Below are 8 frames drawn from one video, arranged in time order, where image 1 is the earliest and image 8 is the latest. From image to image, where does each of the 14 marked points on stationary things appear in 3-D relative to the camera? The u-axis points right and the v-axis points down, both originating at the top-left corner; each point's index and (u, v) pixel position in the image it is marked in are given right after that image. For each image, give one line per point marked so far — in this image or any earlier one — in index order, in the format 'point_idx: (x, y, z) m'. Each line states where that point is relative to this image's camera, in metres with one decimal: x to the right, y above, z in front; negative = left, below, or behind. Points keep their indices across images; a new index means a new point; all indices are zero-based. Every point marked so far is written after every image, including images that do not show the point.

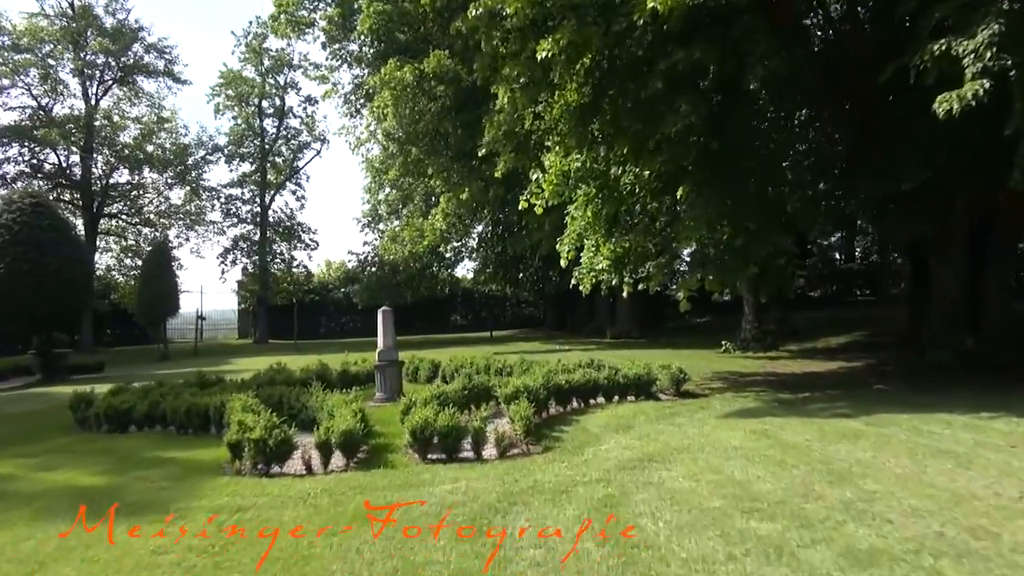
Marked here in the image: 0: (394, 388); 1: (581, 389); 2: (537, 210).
0: (-1.8, -1.5, +12.1) m
1: (+0.9, -1.4, +10.7) m
2: (+0.4, +1.2, +12.6) m
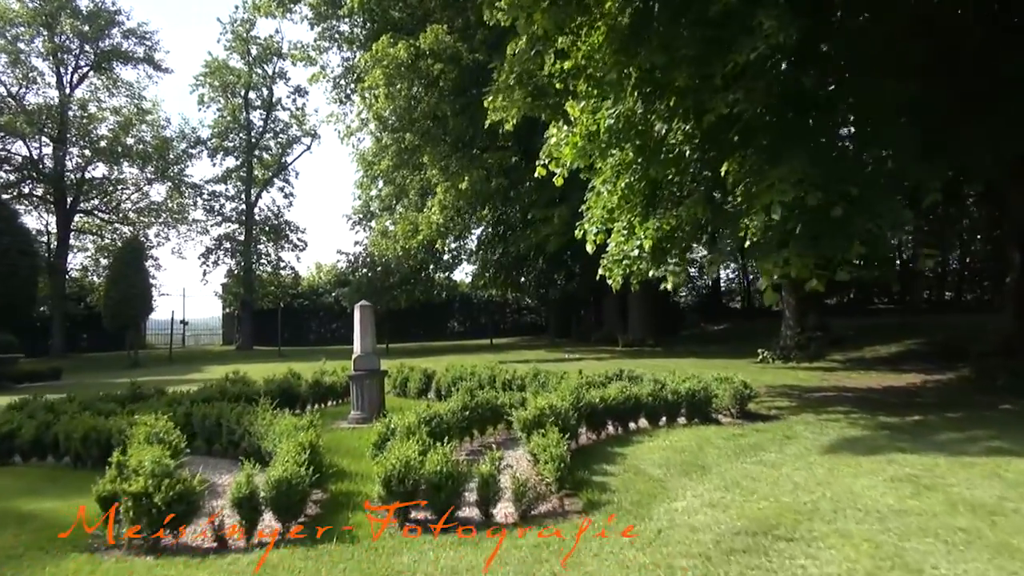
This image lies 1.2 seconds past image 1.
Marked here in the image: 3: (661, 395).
0: (-1.6, -1.4, +9.5) m
1: (+1.1, -1.2, +8.1) m
2: (+0.6, +1.3, +10.1) m
3: (+1.5, -1.1, +8.5) m
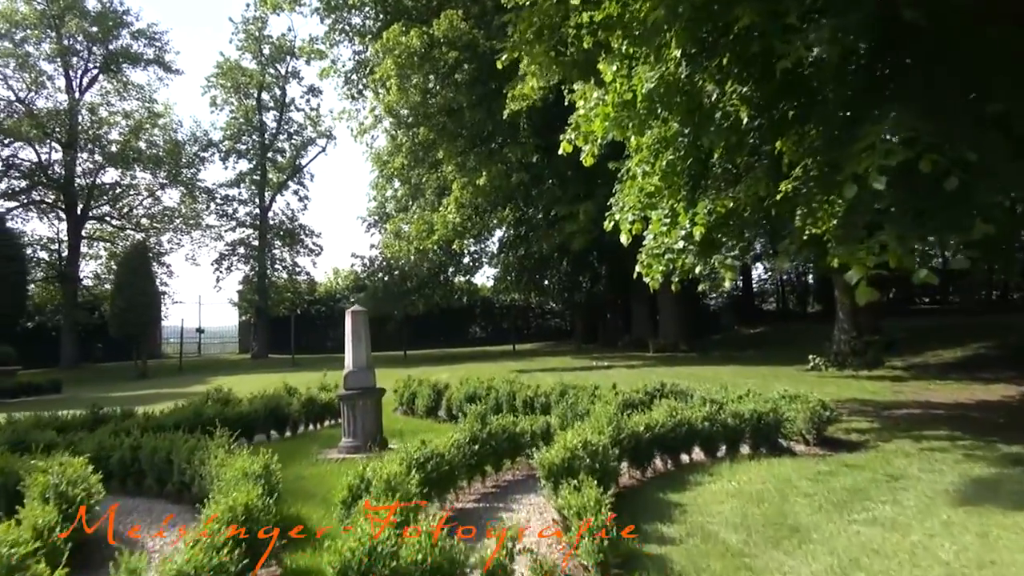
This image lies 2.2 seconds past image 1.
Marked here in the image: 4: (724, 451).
0: (-1.4, -1.4, +7.9) m
1: (+1.2, -1.2, +6.5) m
2: (+0.8, +1.3, +8.4) m
3: (+1.7, -1.1, +6.9) m
4: (+1.8, -1.4, +6.9) m
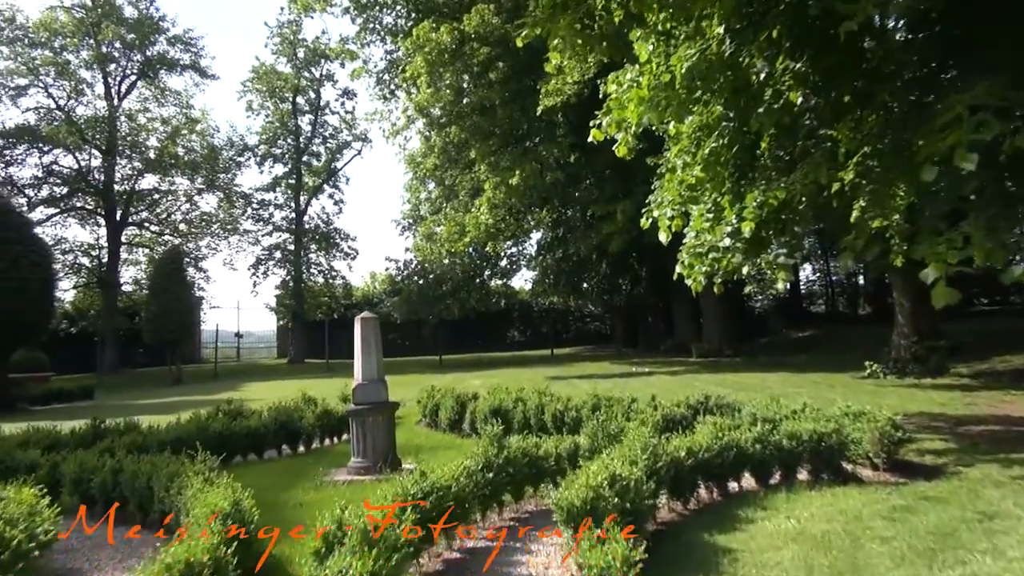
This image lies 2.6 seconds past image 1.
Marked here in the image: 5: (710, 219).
0: (-1.2, -1.4, +7.2) m
1: (+1.4, -1.3, +5.6) m
2: (+1.0, +1.3, +7.6) m
3: (+1.9, -1.1, +6.0) m
4: (+2.0, -1.4, +6.1) m
5: (+1.7, +0.6, +7.1) m
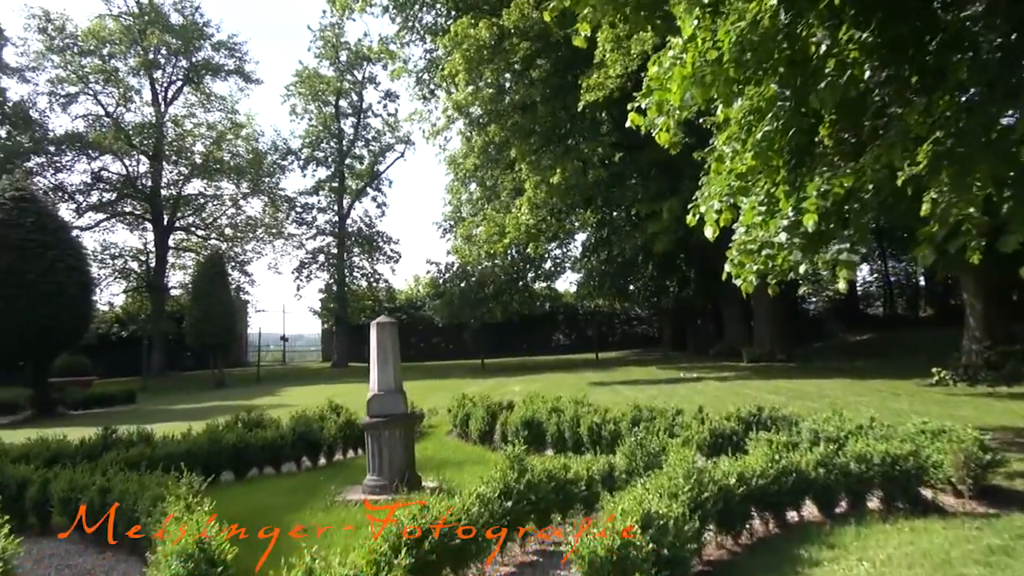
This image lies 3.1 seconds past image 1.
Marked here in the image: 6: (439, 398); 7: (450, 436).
0: (-0.9, -1.5, +6.6) m
1: (+1.5, -1.2, +4.8) m
2: (+1.3, +1.3, +6.9) m
3: (+2.1, -1.1, +5.2) m
4: (+2.2, -1.4, +5.3) m
5: (+2.0, +0.6, +6.3) m
6: (-1.5, -2.2, +16.1) m
7: (-0.8, -1.8, +10.0) m
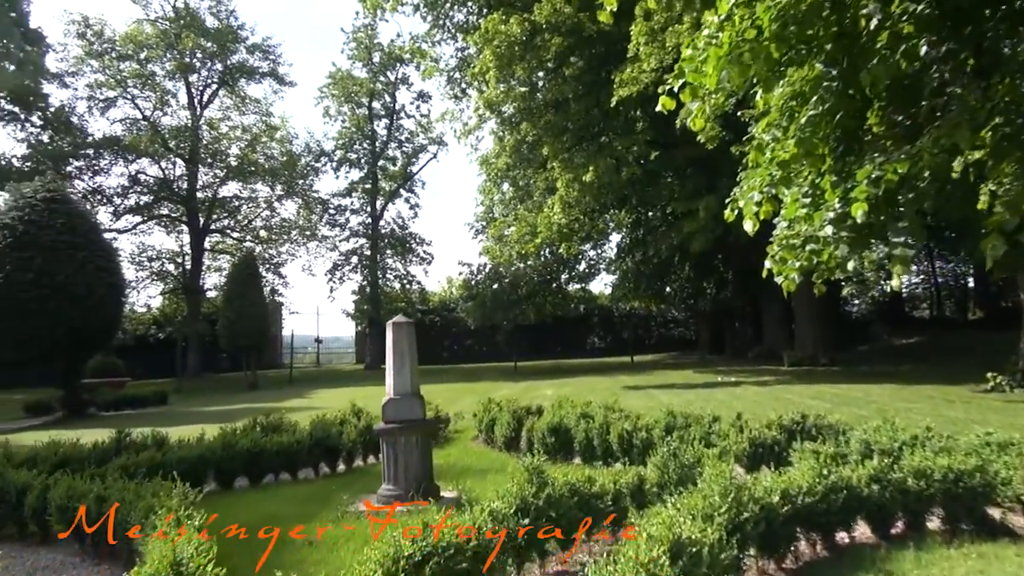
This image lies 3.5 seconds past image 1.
0: (-0.7, -1.4, +6.2) m
1: (+1.6, -1.2, +4.4) m
2: (+1.4, +1.3, +6.4) m
3: (+2.2, -1.1, +4.7) m
4: (+2.3, -1.4, +4.7) m
5: (+2.1, +0.6, +5.8) m
6: (-0.9, -2.2, +15.7) m
7: (-0.4, -1.8, +9.6) m
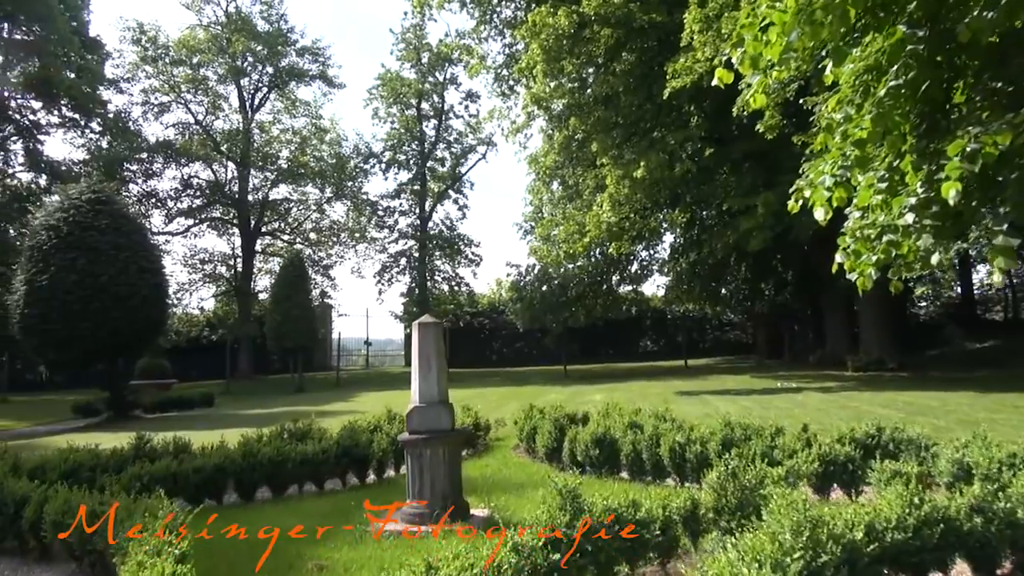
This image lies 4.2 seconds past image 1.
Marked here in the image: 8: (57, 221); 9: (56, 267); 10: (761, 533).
0: (-0.5, -1.4, +5.6) m
1: (+1.8, -1.2, +3.6) m
2: (+1.7, +1.4, +5.7) m
3: (+2.3, -1.1, +3.9) m
4: (+2.4, -1.4, +4.0) m
5: (+2.4, +0.6, +5.1) m
6: (0.0, -2.2, +15.1) m
7: (0.0, -1.8, +9.0) m
8: (-9.1, +1.3, +16.3) m
9: (-8.9, +0.4, +15.9) m
10: (+1.1, -1.0, +3.5) m
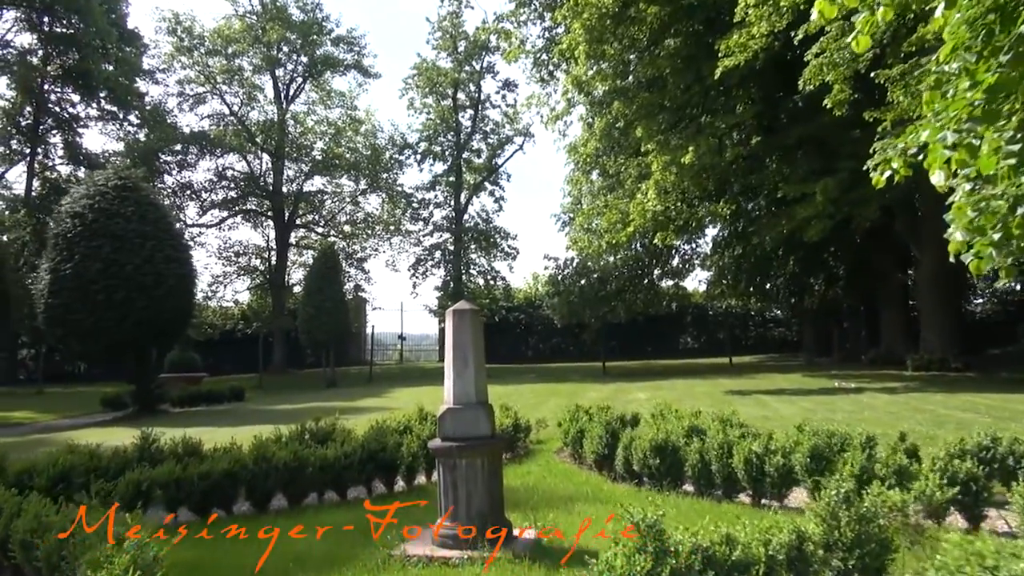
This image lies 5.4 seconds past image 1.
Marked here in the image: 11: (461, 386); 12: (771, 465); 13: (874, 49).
0: (-0.2, -1.3, +4.8) m
1: (+2.0, -1.1, +2.7) m
2: (+2.0, +1.5, +4.7) m
3: (+2.5, -1.0, +2.9) m
4: (+2.7, -1.3, +3.0) m
5: (+2.6, +0.7, +4.1) m
6: (+0.7, -2.1, +14.3) m
7: (+0.5, -1.7, +8.1) m
8: (-8.4, +1.6, +15.7) m
9: (-8.2, +0.6, +15.4) m
10: (+1.3, -0.9, +2.6) m
11: (-0.3, -0.6, +5.0) m
12: (+1.7, -1.2, +5.4) m
13: (+4.8, +3.2, +10.8) m
